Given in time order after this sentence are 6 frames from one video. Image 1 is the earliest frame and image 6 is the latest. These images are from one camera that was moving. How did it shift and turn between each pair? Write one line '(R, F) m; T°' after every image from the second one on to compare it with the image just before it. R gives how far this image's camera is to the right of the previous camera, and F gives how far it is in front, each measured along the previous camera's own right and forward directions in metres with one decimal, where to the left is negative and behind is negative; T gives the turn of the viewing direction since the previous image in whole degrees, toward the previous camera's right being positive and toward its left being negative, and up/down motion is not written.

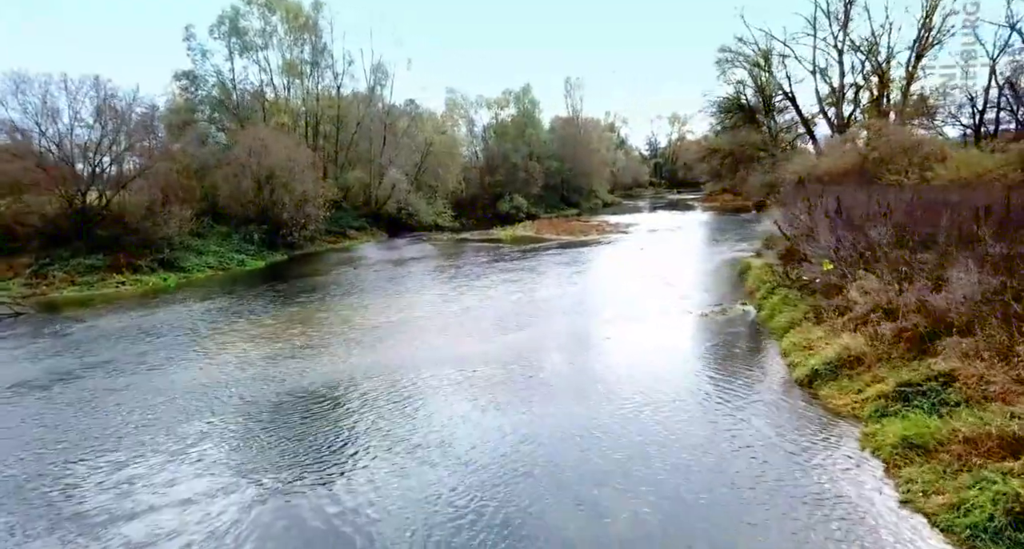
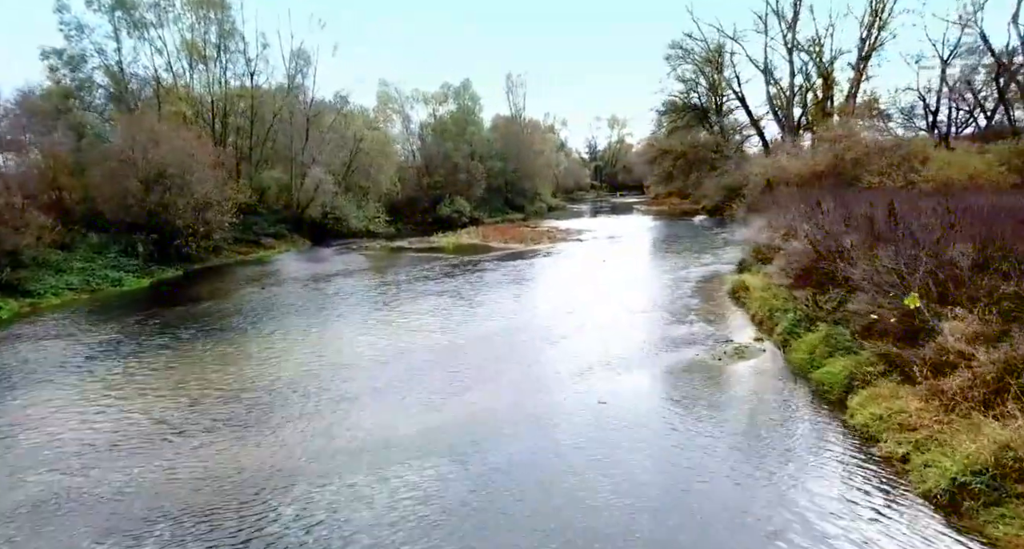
(-0.2, +4.2) m; +6°
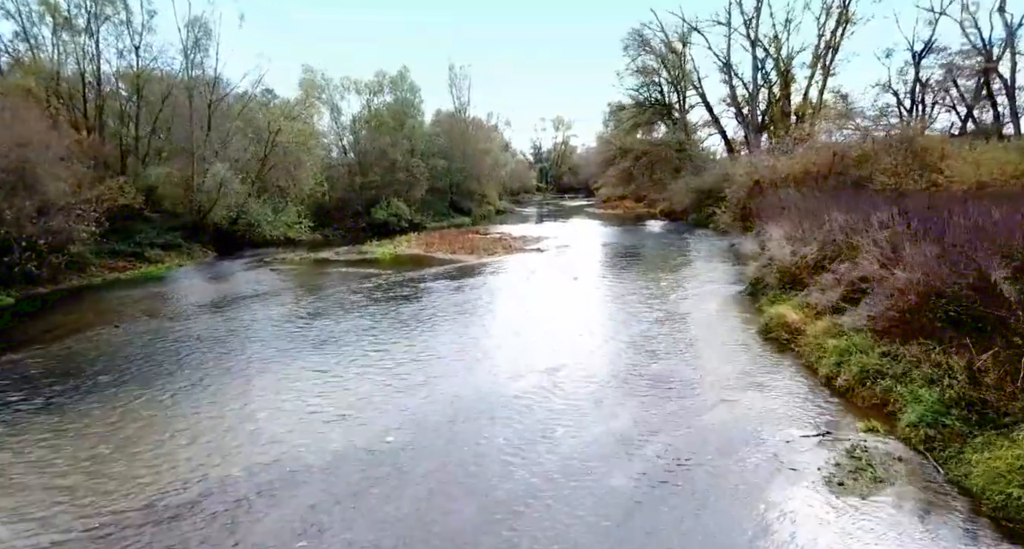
(-0.2, +5.3) m; +5°
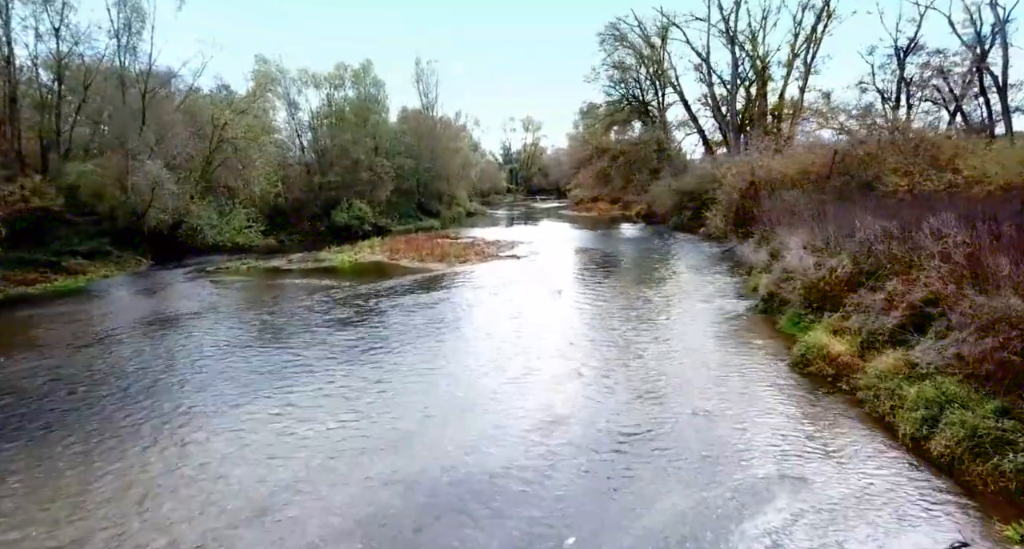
(-0.2, +2.7) m; +3°
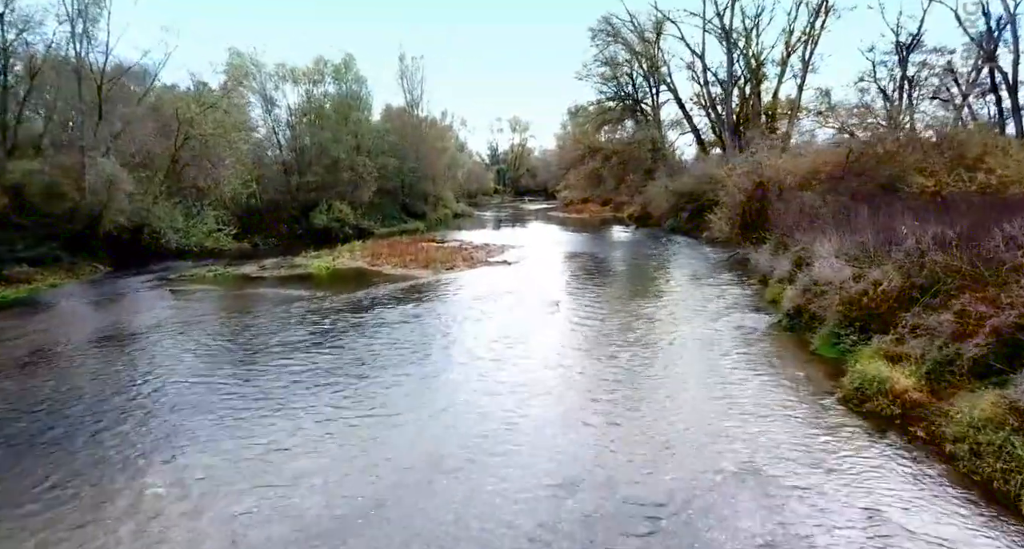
(-0.1, +2.0) m; +1°
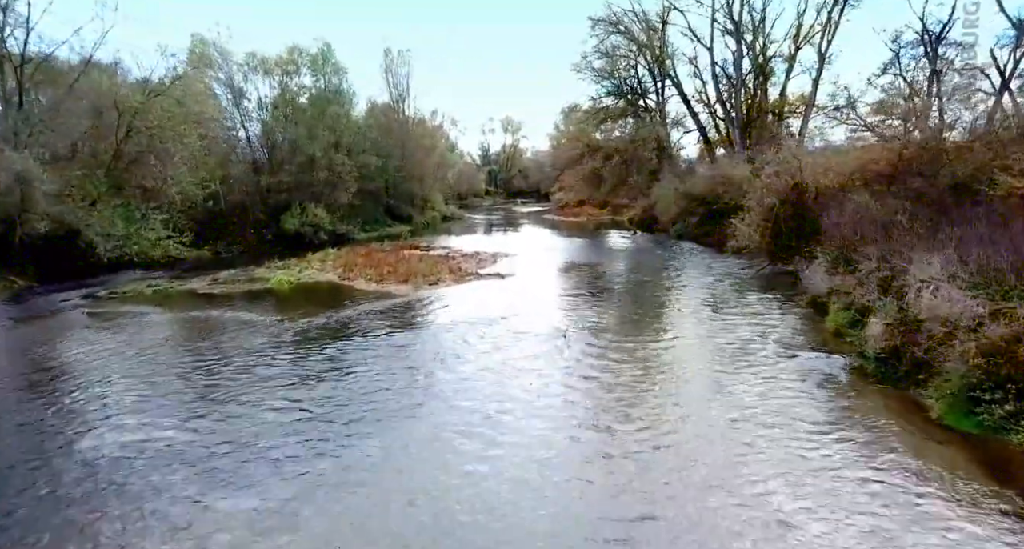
(-0.1, +3.7) m; +1°
